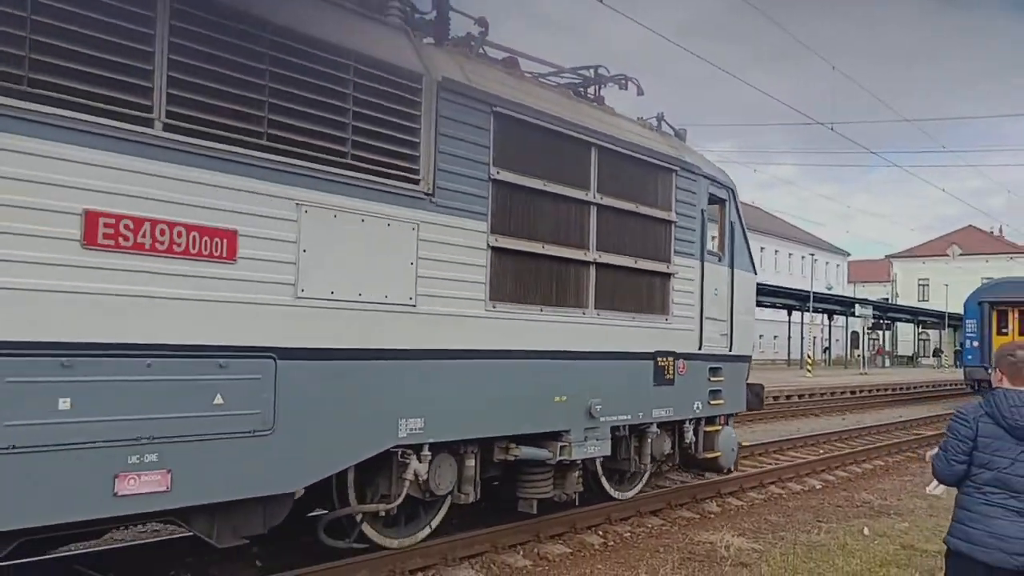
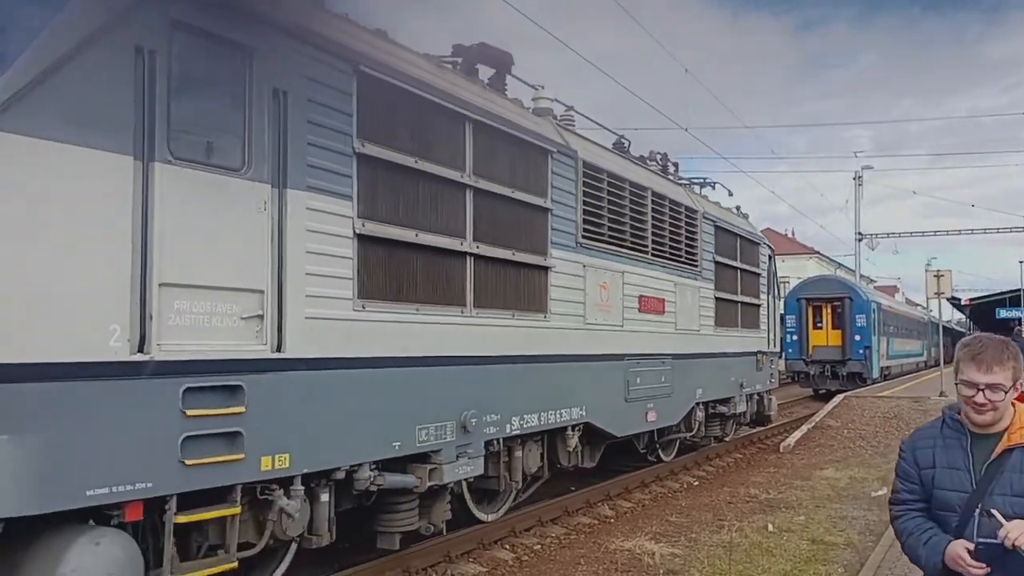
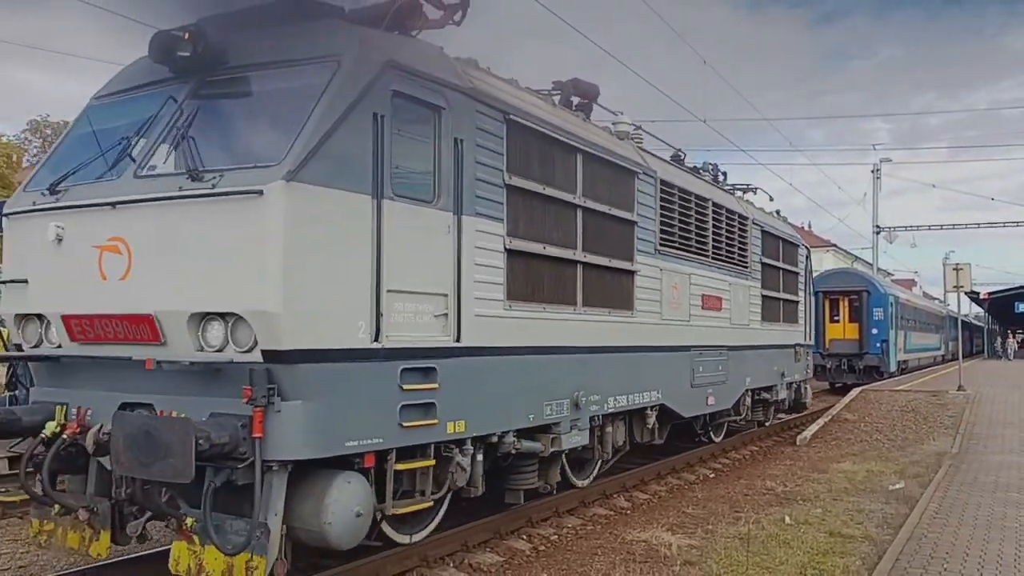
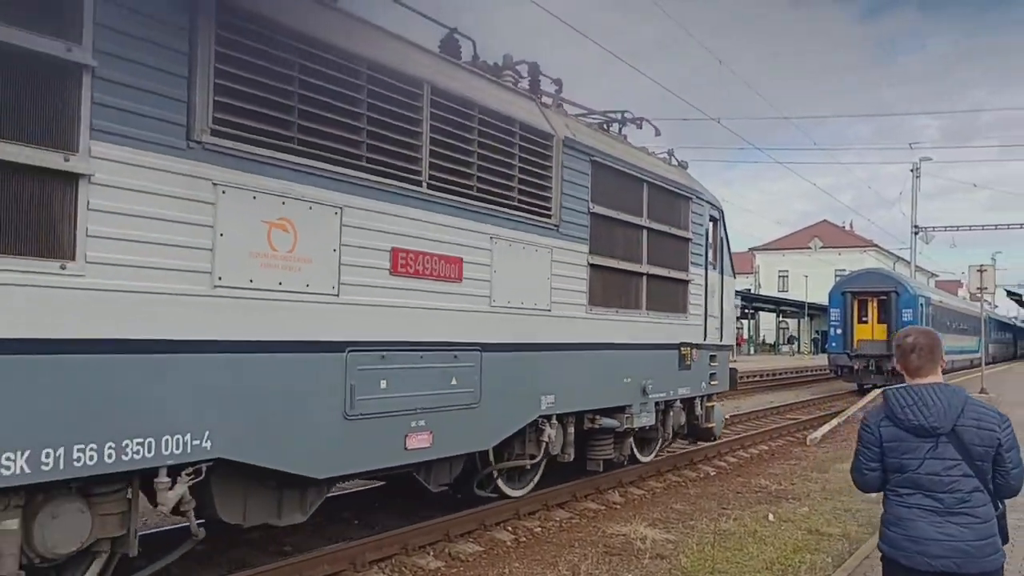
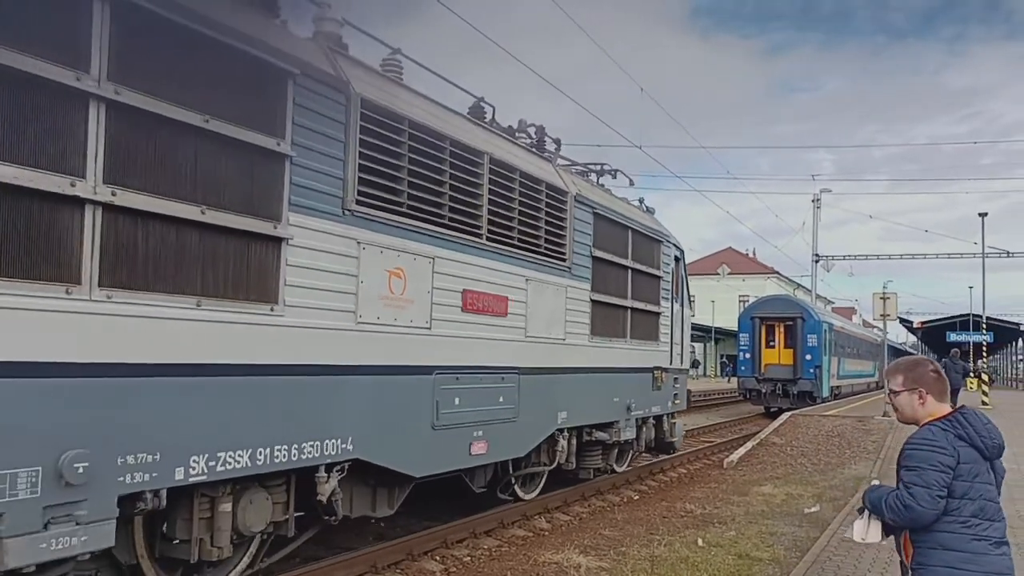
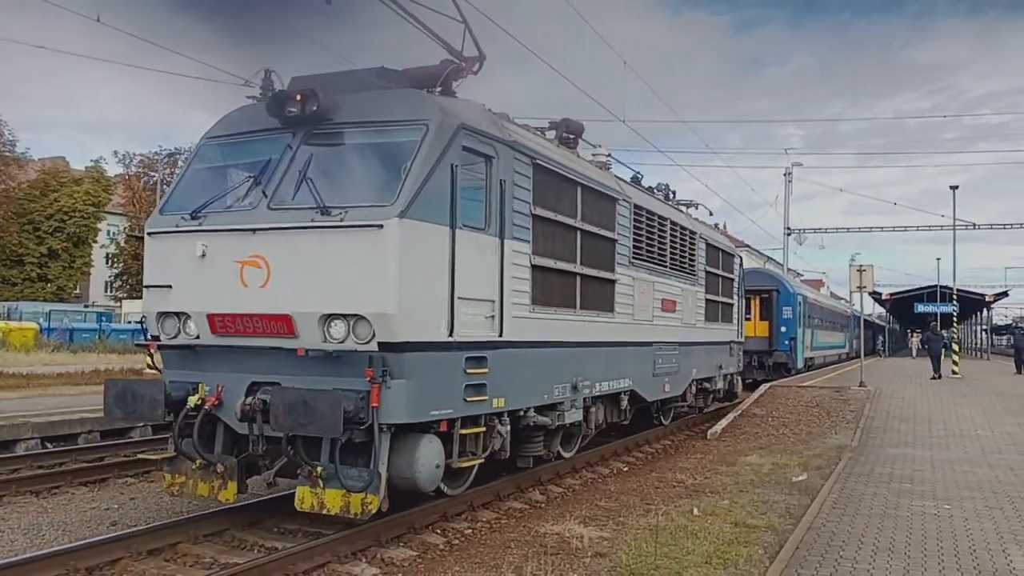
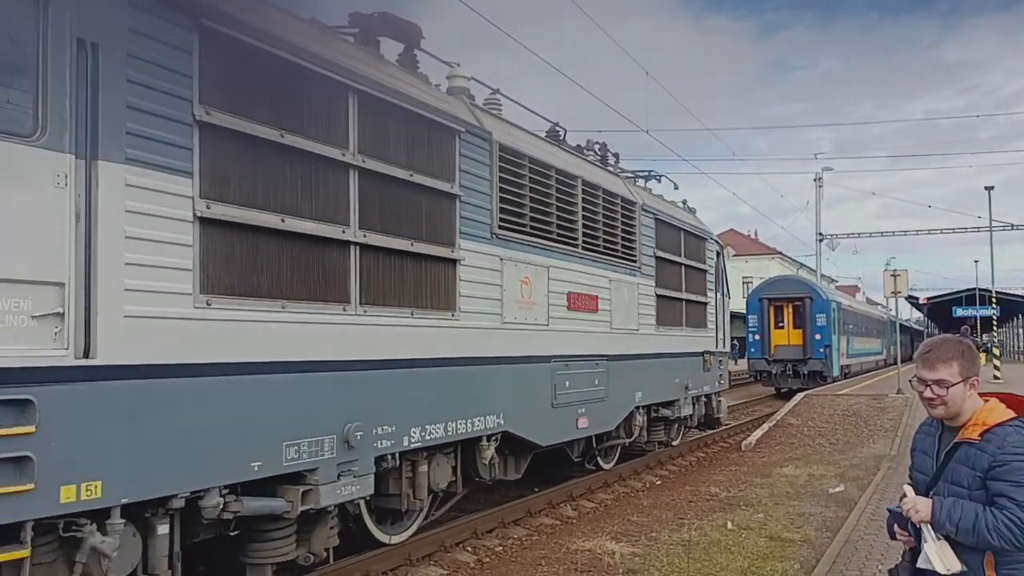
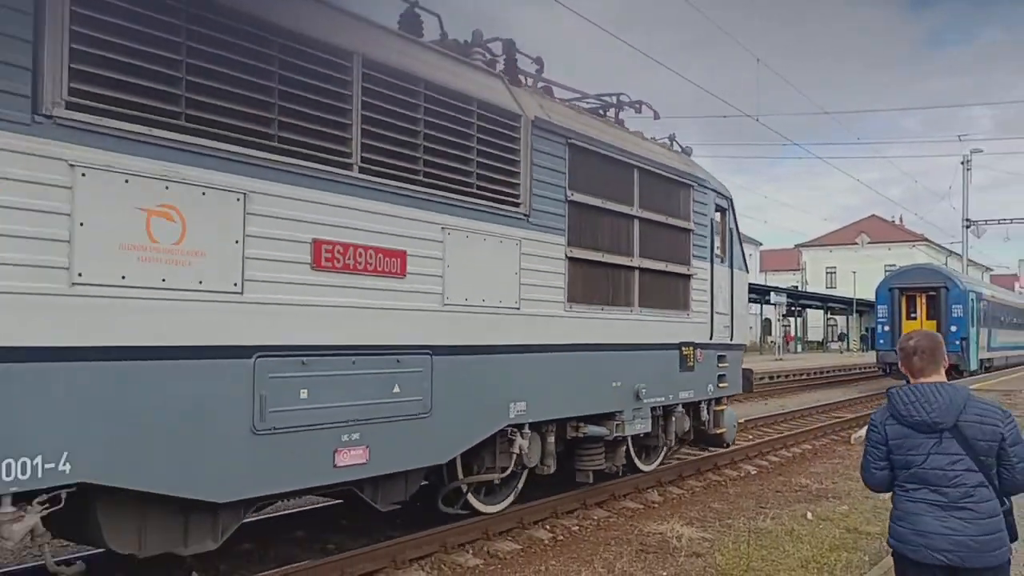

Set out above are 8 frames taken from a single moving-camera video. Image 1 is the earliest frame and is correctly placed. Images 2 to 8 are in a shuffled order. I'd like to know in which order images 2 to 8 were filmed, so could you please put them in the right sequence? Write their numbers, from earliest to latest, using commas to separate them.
8, 4, 5, 7, 2, 3, 6
